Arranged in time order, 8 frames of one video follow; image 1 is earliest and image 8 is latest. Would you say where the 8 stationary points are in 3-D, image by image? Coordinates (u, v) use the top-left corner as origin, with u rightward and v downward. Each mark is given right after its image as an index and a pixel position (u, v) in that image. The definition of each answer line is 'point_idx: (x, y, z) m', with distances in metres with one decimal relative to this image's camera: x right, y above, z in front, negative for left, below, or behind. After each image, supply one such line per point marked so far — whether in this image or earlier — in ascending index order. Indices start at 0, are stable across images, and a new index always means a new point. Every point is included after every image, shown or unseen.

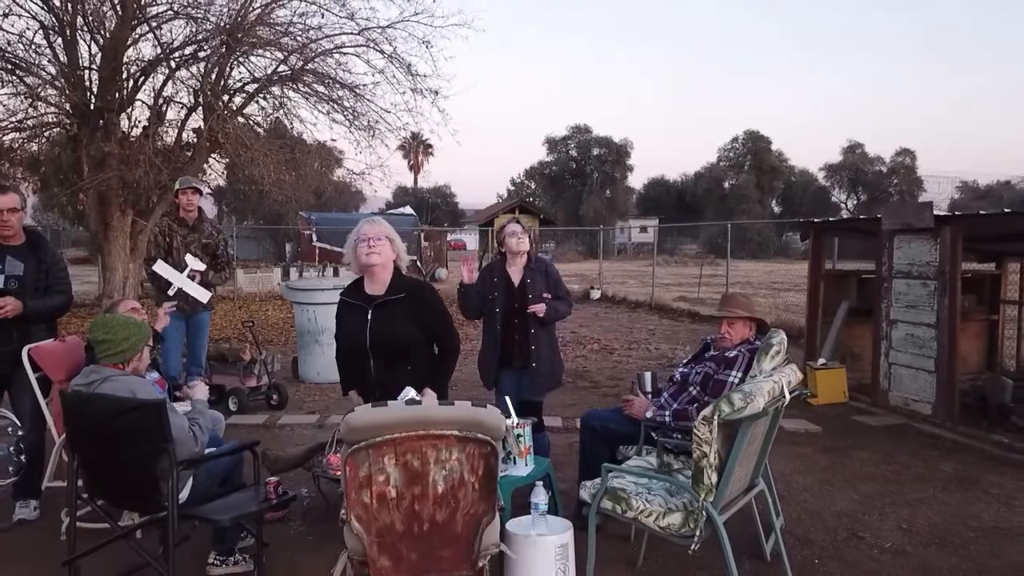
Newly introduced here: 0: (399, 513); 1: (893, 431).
0: (-0.3, -0.6, +2.2) m
1: (+2.3, -0.9, +5.0) m
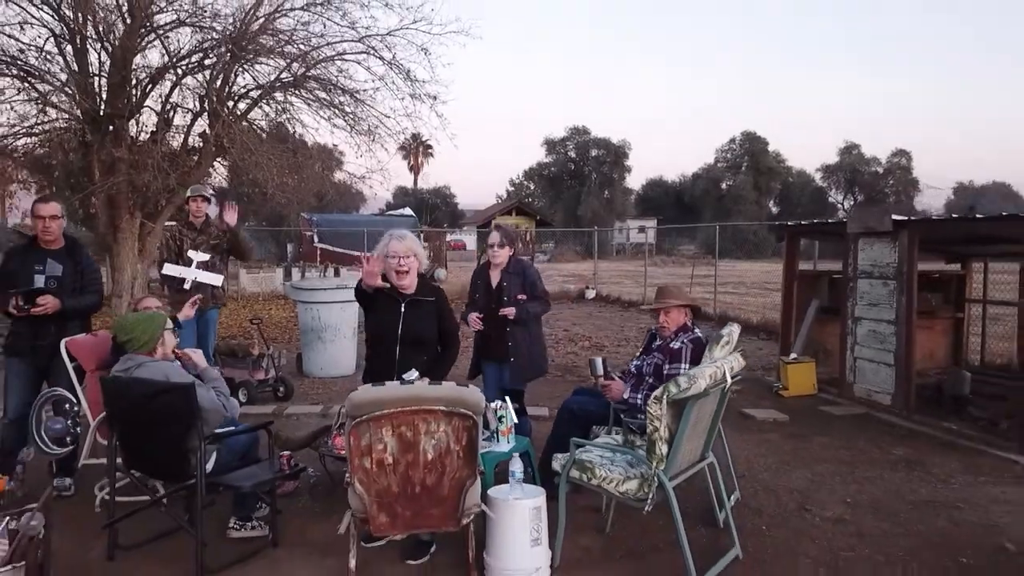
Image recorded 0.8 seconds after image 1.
0: (-0.4, -0.6, +2.6) m
1: (+2.2, -0.9, +5.4) m
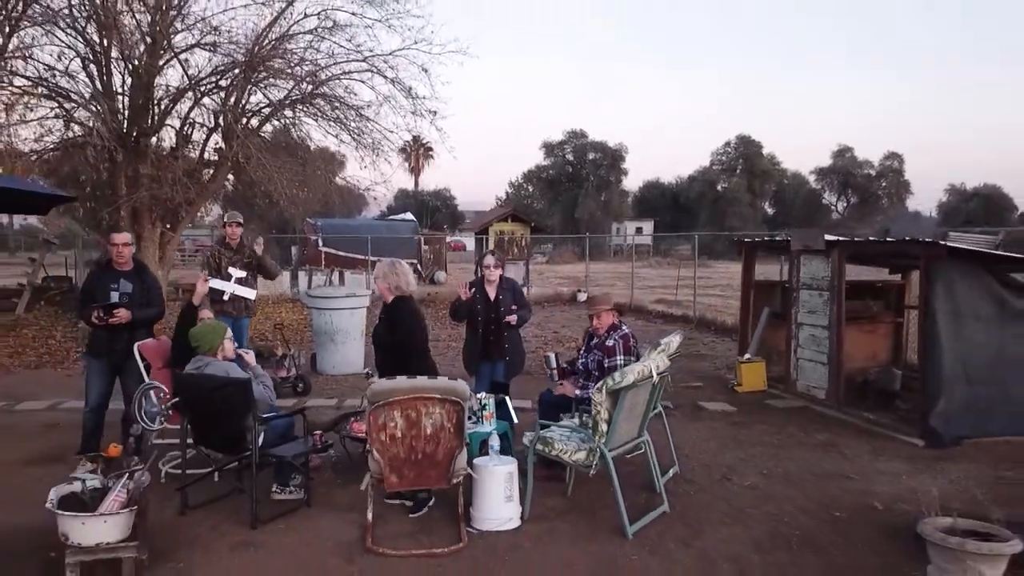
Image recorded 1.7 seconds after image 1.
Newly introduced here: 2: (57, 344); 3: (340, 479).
0: (-0.5, -0.7, +3.5) m
1: (+2.1, -0.9, +6.4) m
2: (-5.6, -0.7, +10.3) m
3: (-0.9, -1.0, +4.5) m
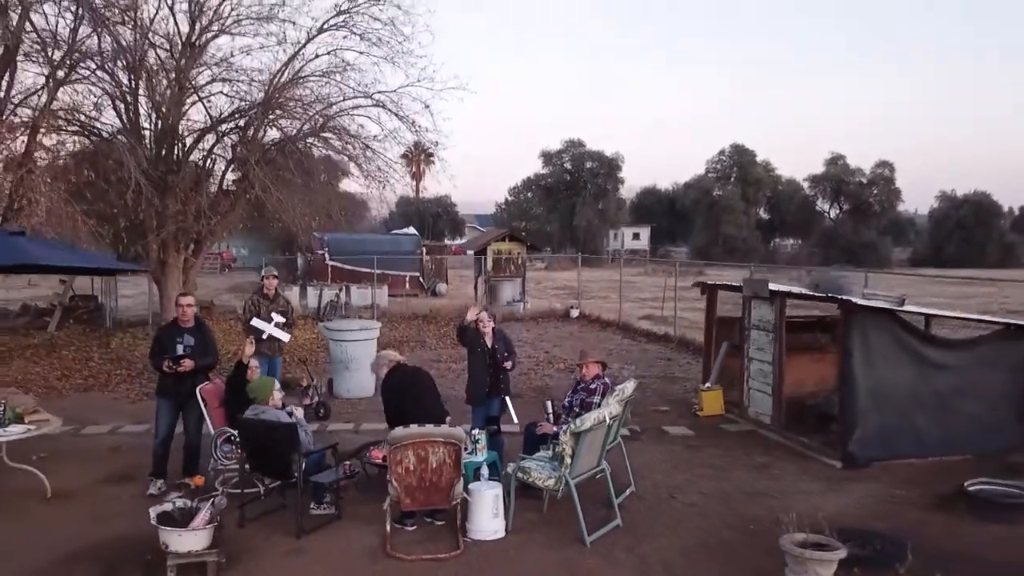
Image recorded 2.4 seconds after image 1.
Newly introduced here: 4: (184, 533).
0: (-0.5, -1.1, +4.6) m
1: (+2.1, -1.3, +7.5) m
2: (-5.7, -1.1, +11.4) m
3: (-1.0, -1.4, +5.6) m
4: (-1.7, -1.2, +4.3) m
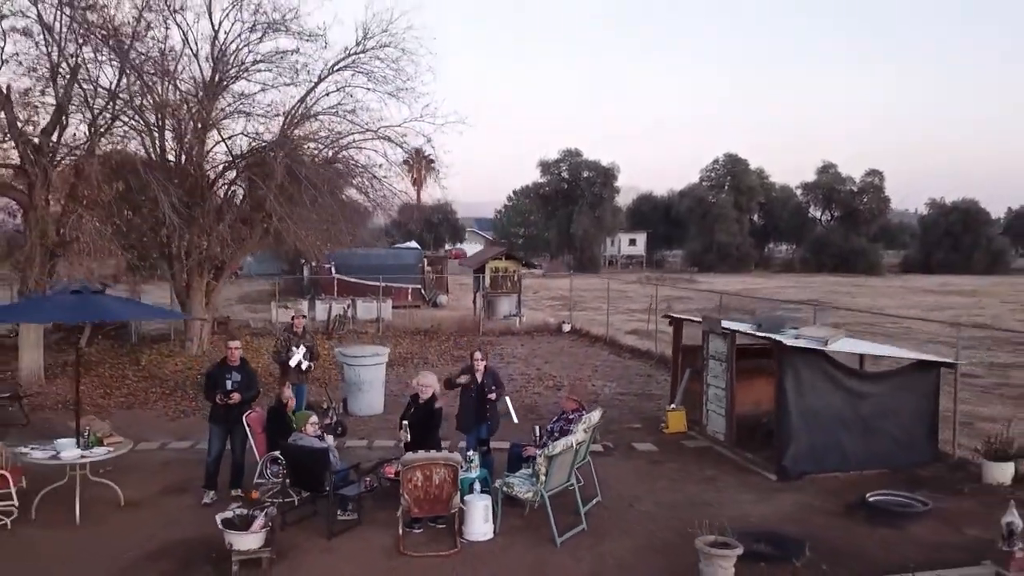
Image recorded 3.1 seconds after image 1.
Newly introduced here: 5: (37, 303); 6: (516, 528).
0: (-0.6, -1.4, +5.9) m
1: (+2.0, -1.7, +8.8) m
2: (-5.8, -1.5, +12.7) m
3: (-1.1, -1.8, +6.9) m
4: (-1.8, -1.6, +5.6) m
5: (-3.8, -0.1, +6.5) m
6: (0.0, -1.9, +6.4) m
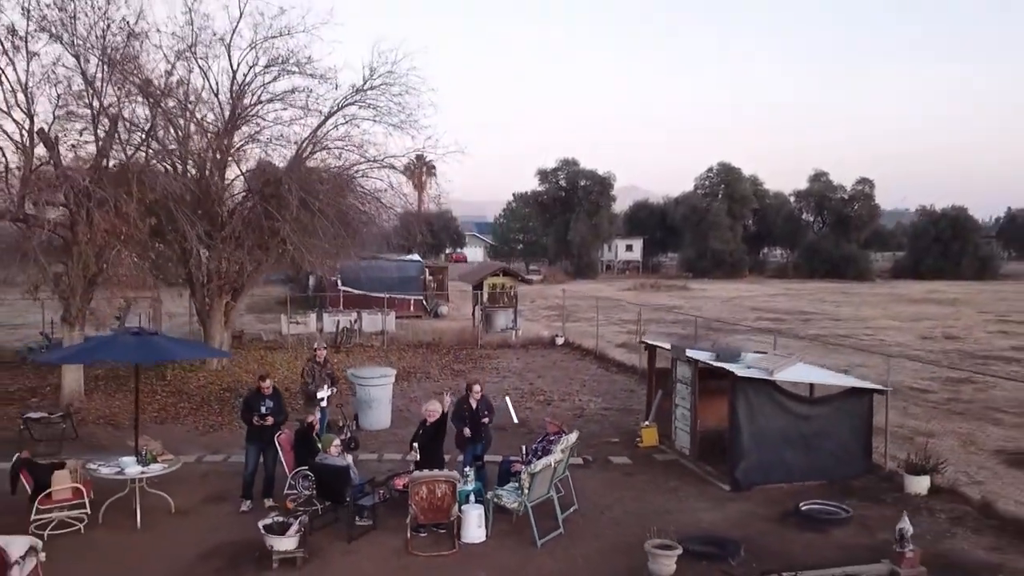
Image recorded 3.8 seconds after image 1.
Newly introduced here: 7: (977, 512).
0: (-0.7, -1.9, +7.2) m
1: (+1.9, -2.1, +10.1) m
2: (-5.9, -1.9, +14.0) m
3: (-1.2, -2.2, +8.2) m
4: (-1.9, -2.1, +6.9) m
5: (-3.8, -0.5, +7.8) m
6: (-0.1, -2.3, +7.7) m
7: (+4.6, -2.2, +8.2) m
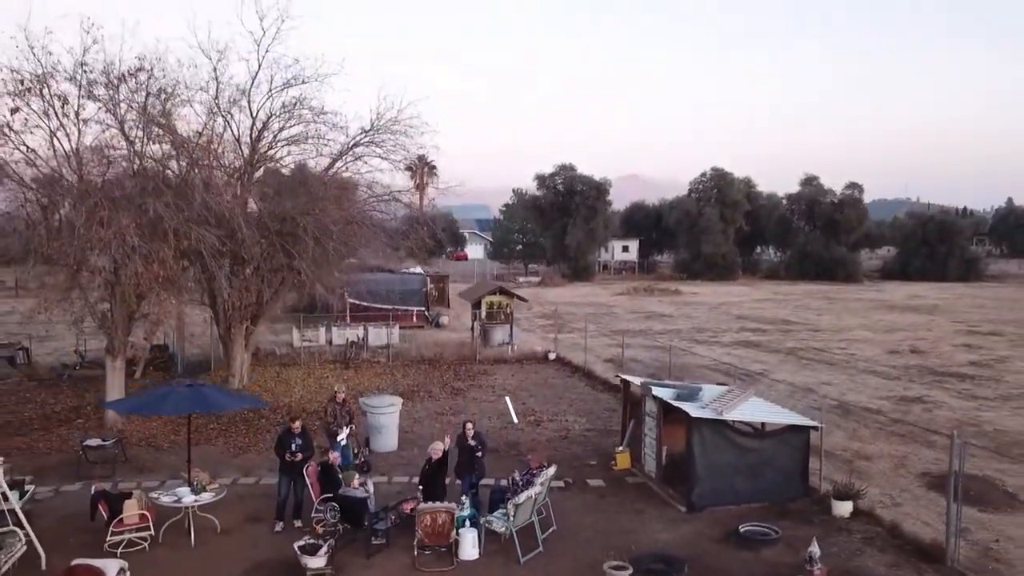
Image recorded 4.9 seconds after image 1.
0: (-0.9, -2.6, +8.9) m
1: (+1.7, -2.8, +11.7) m
2: (-6.0, -2.5, +15.6) m
3: (-1.3, -2.9, +9.9) m
4: (-2.0, -2.8, +8.5) m
5: (-4.0, -1.2, +9.4) m
6: (-0.2, -3.0, +9.4) m
7: (+4.4, -2.9, +9.8) m
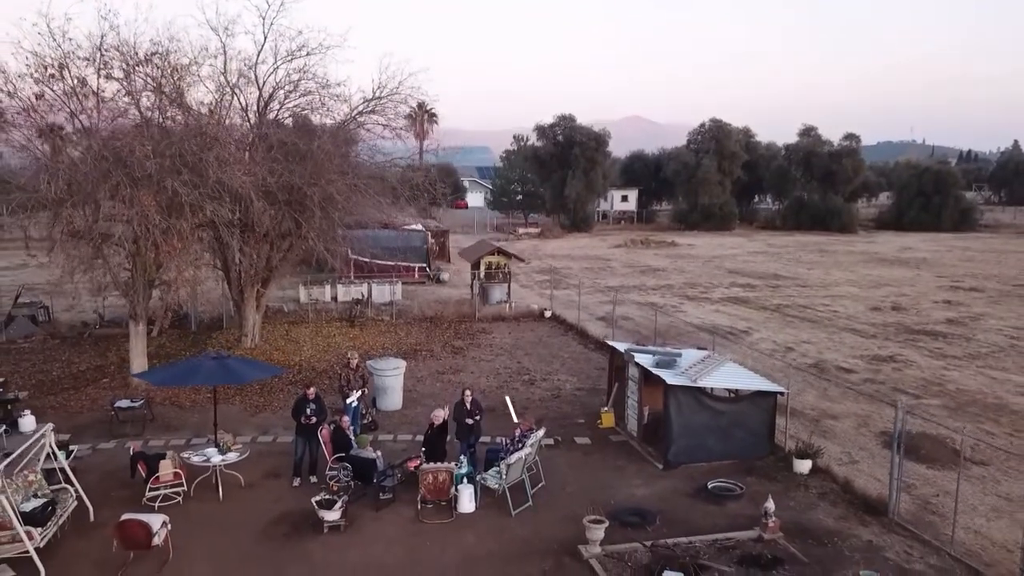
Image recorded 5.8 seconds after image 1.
0: (-1.0, -2.4, +10.0) m
1: (+1.7, -2.4, +12.9) m
2: (-6.1, -1.8, +16.8) m
3: (-1.4, -2.7, +11.1) m
4: (-2.1, -2.6, +9.7) m
5: (-4.1, -1.0, +10.5) m
6: (-0.3, -2.8, +10.6) m
7: (+4.3, -2.7, +11.0) m
